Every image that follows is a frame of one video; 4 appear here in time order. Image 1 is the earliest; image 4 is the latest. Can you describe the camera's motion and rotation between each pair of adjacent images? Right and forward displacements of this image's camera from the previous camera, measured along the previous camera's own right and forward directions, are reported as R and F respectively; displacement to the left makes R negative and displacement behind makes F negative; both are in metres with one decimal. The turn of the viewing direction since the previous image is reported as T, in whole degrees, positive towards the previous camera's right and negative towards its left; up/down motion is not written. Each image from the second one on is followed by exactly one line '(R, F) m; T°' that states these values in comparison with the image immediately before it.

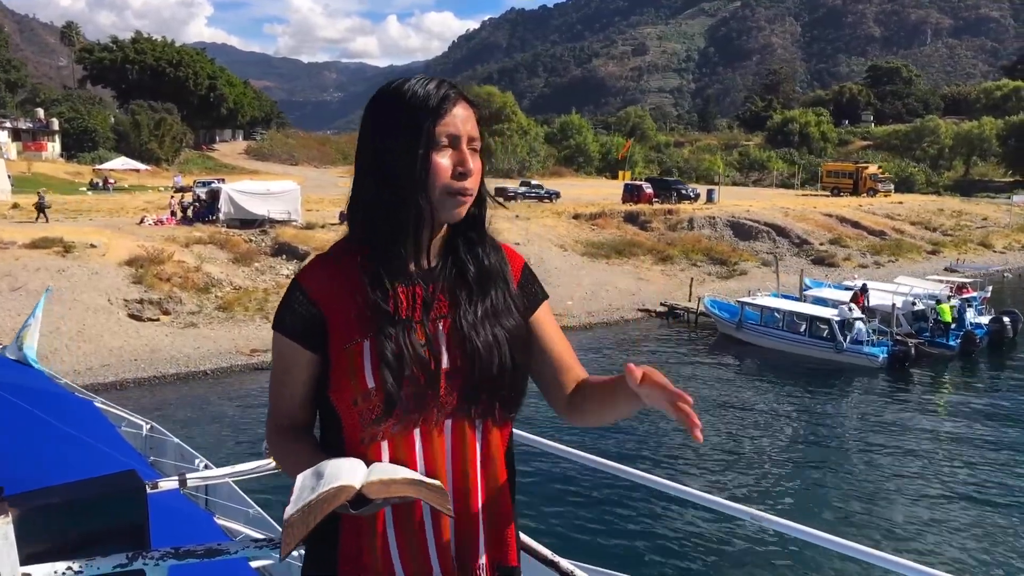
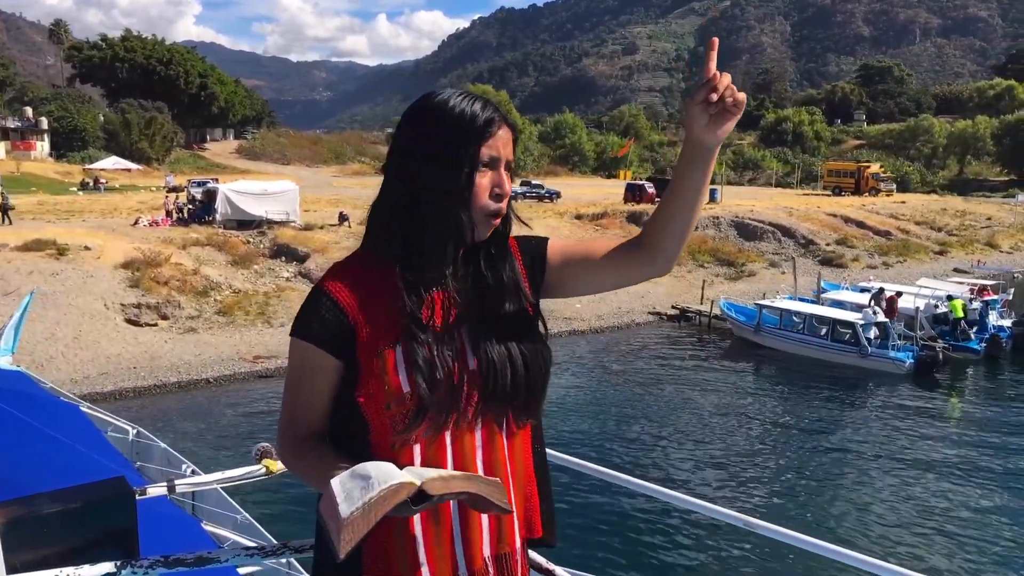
(-0.6, +0.7) m; +1°
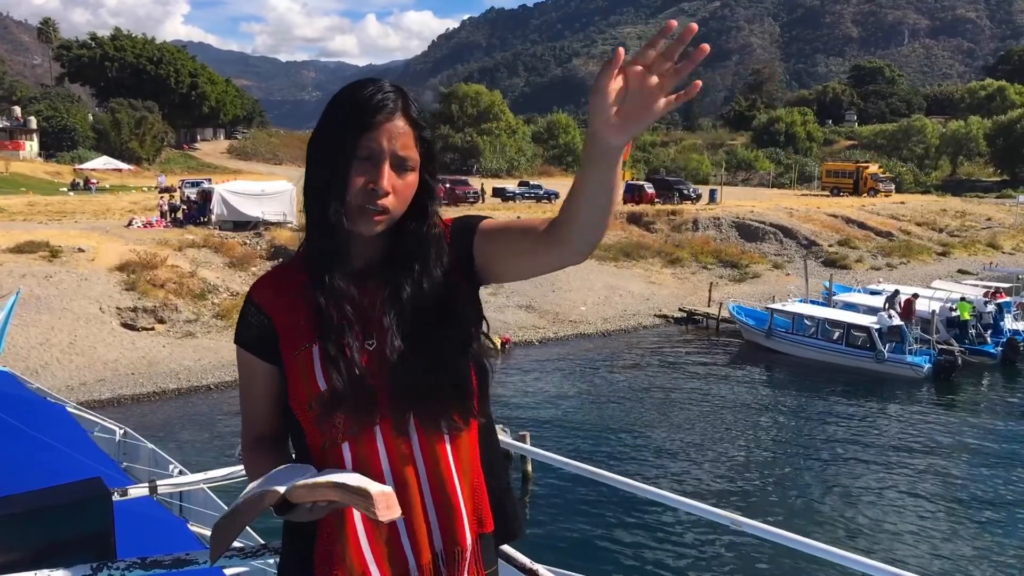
(-0.4, +0.5) m; +1°
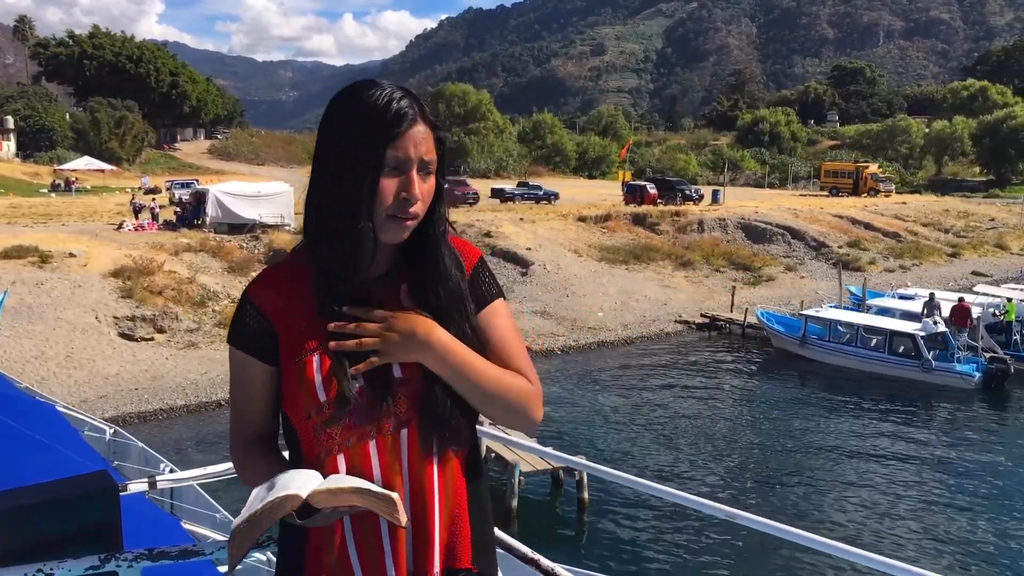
(-1.1, +1.1) m; +1°
